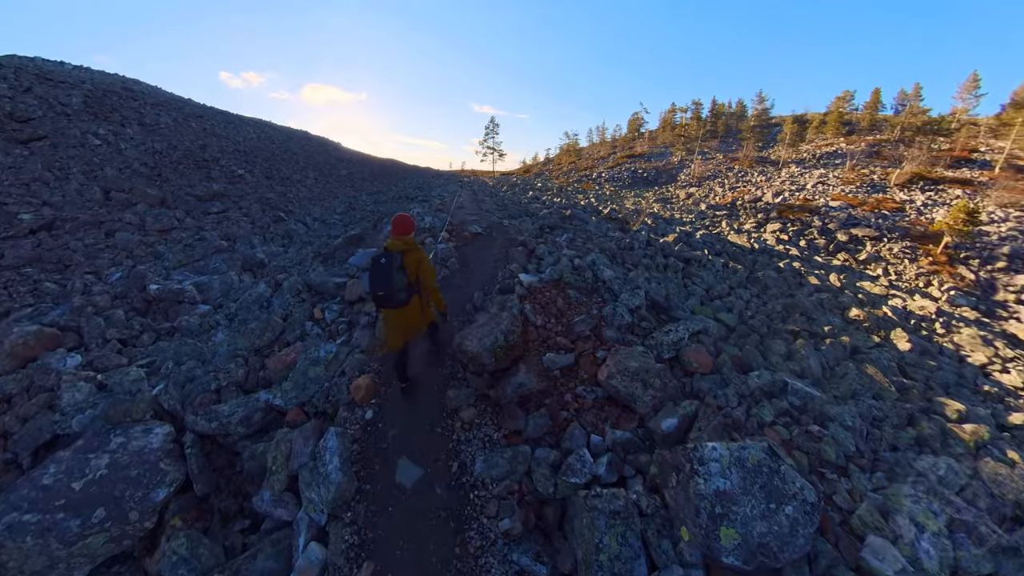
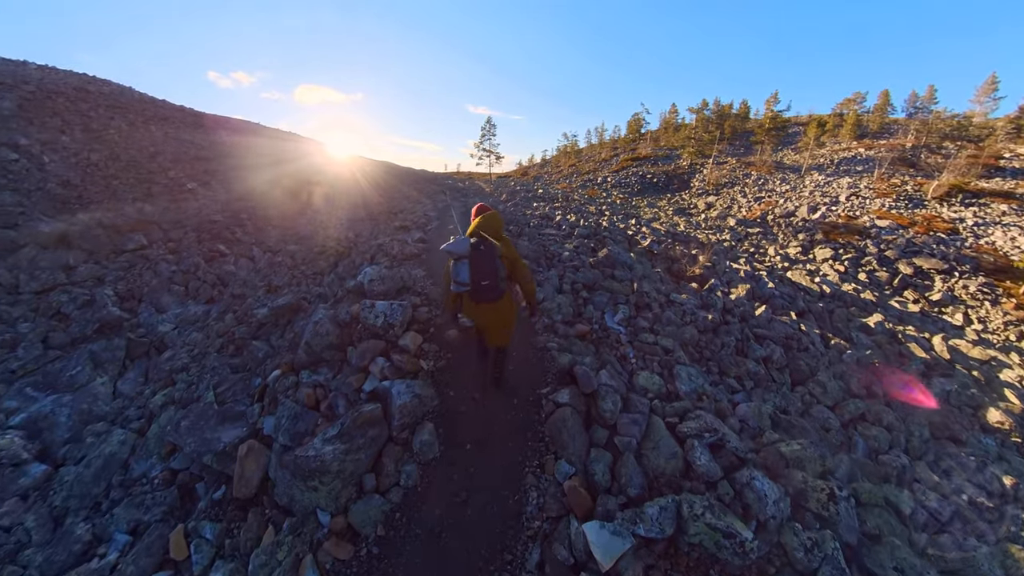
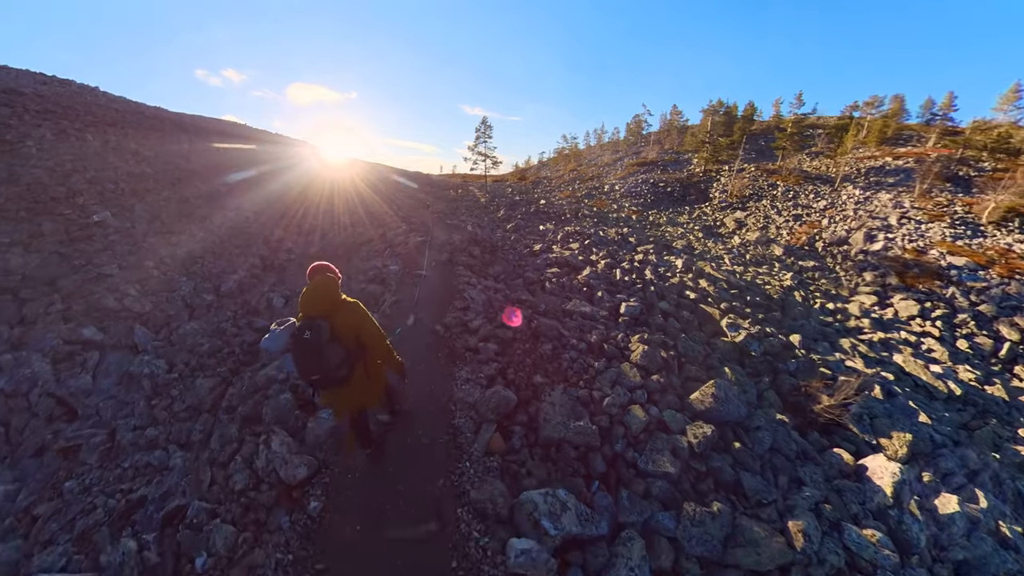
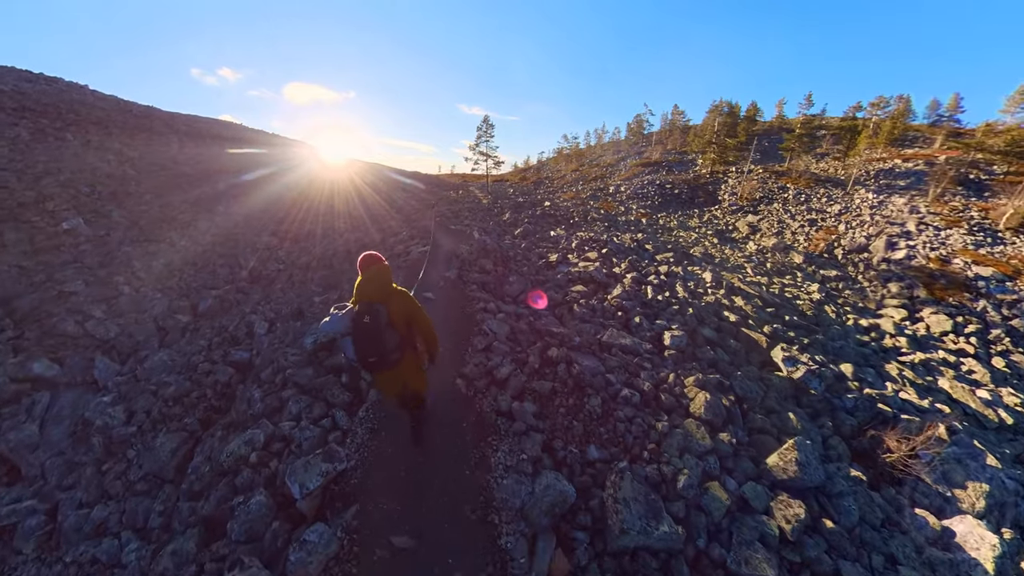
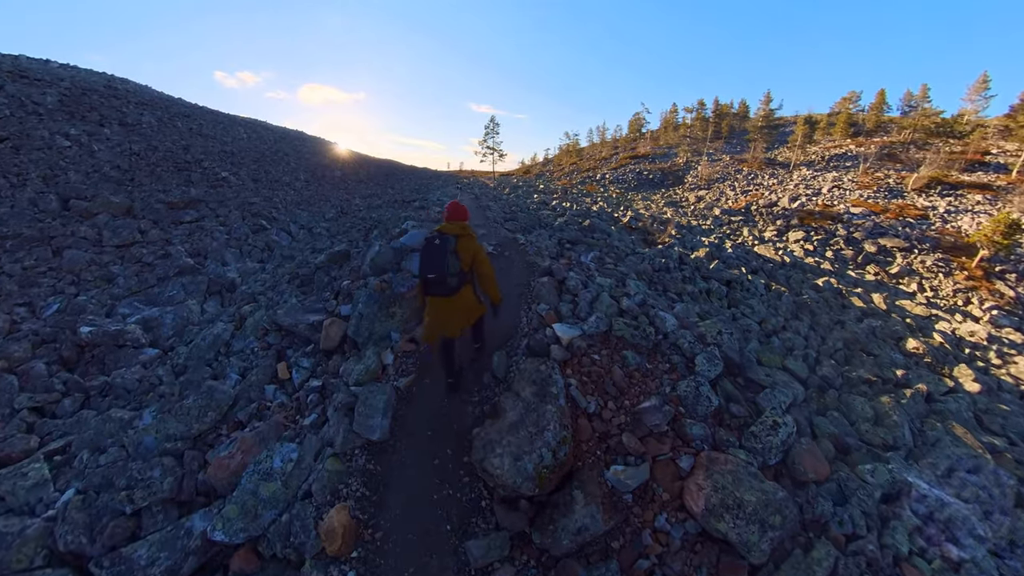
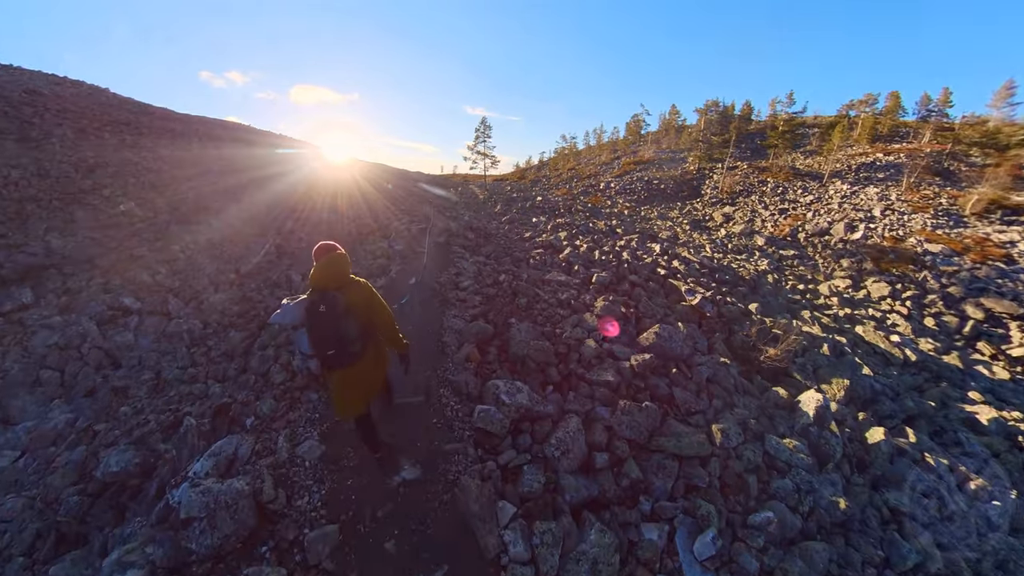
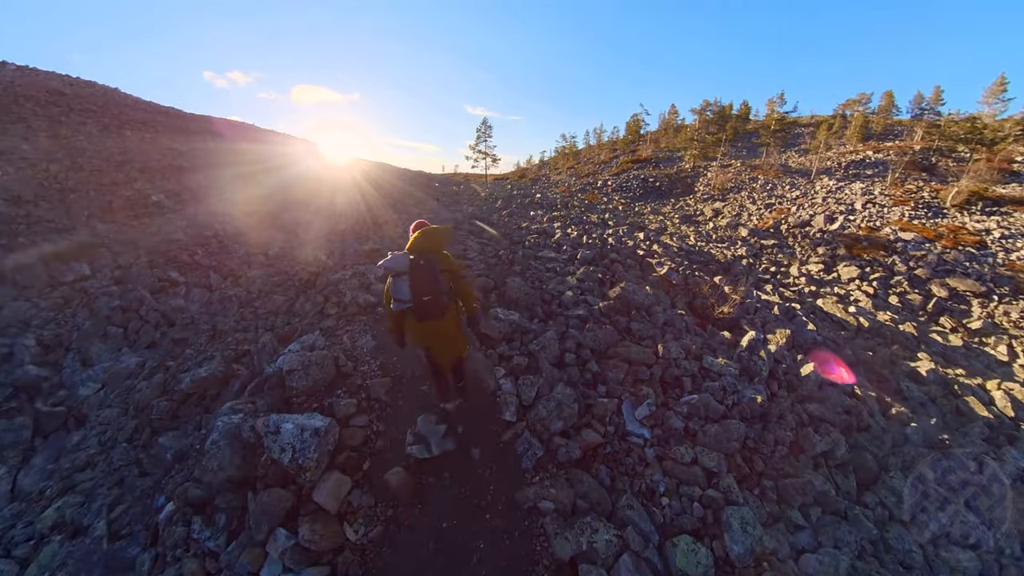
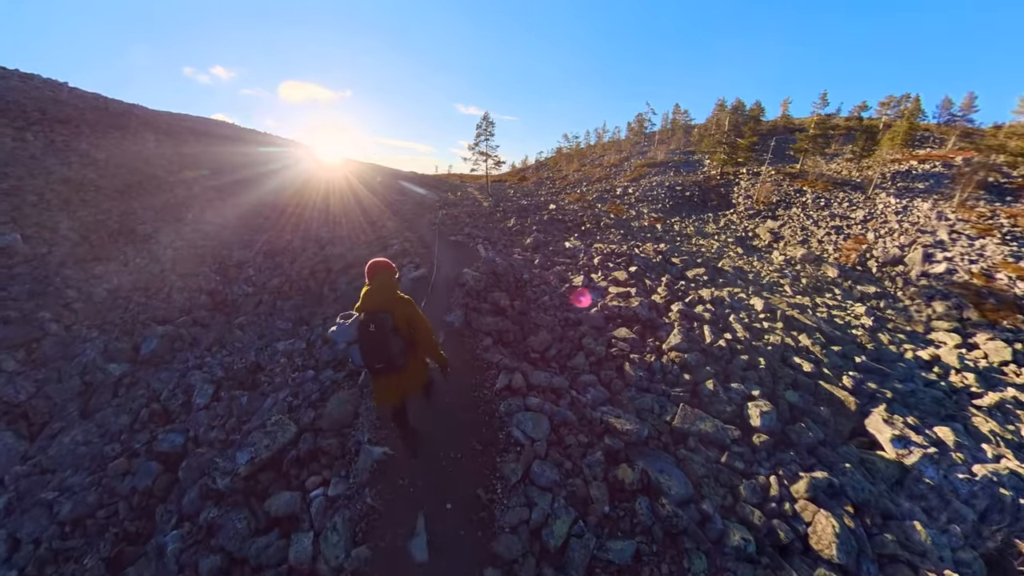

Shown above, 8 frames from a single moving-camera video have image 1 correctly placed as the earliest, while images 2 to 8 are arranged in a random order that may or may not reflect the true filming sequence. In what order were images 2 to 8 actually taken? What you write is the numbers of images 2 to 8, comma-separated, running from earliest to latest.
5, 2, 7, 6, 3, 4, 8
